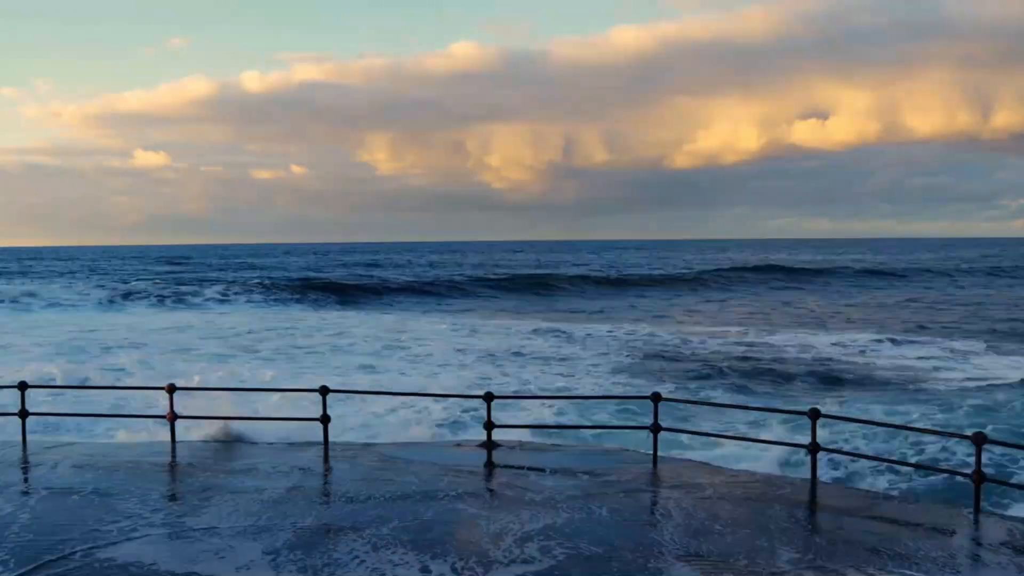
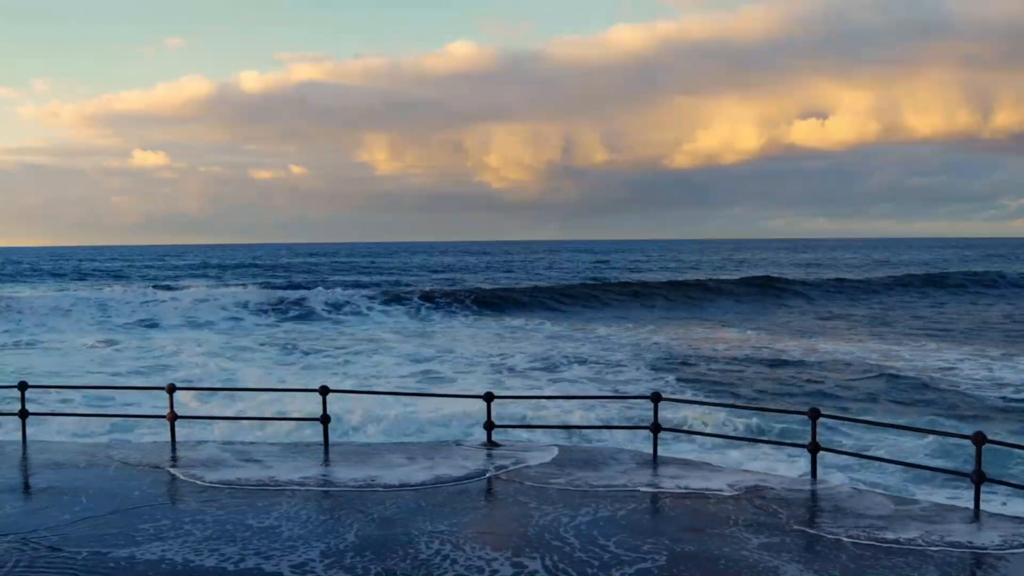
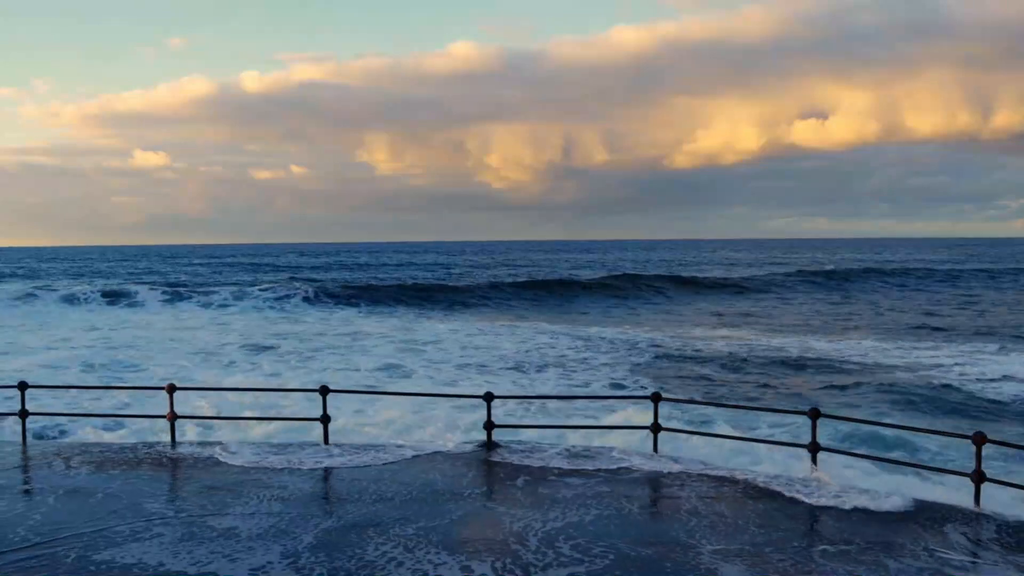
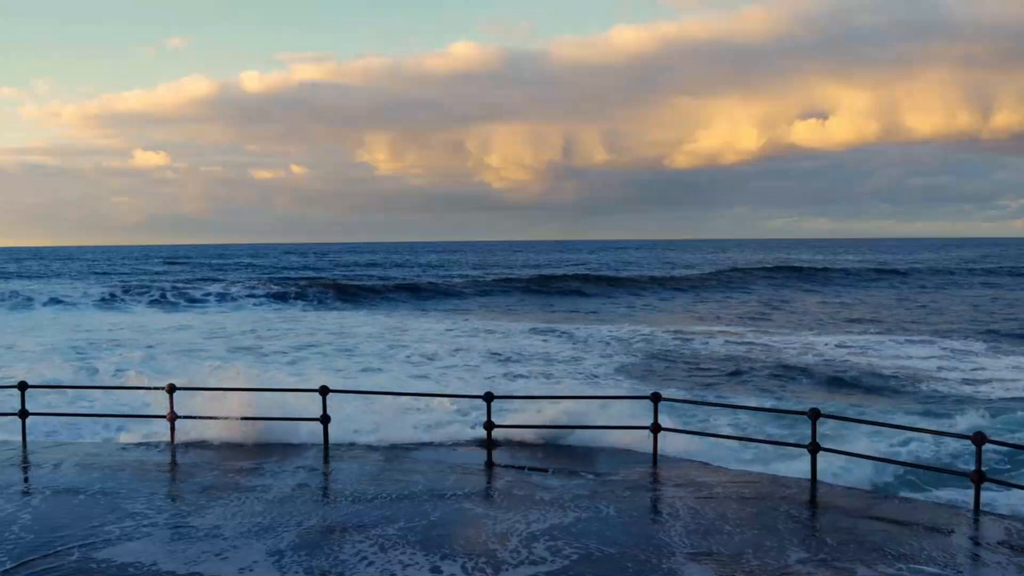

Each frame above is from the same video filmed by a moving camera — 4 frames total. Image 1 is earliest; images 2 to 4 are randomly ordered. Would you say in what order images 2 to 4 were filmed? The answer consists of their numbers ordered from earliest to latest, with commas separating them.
4, 3, 2
